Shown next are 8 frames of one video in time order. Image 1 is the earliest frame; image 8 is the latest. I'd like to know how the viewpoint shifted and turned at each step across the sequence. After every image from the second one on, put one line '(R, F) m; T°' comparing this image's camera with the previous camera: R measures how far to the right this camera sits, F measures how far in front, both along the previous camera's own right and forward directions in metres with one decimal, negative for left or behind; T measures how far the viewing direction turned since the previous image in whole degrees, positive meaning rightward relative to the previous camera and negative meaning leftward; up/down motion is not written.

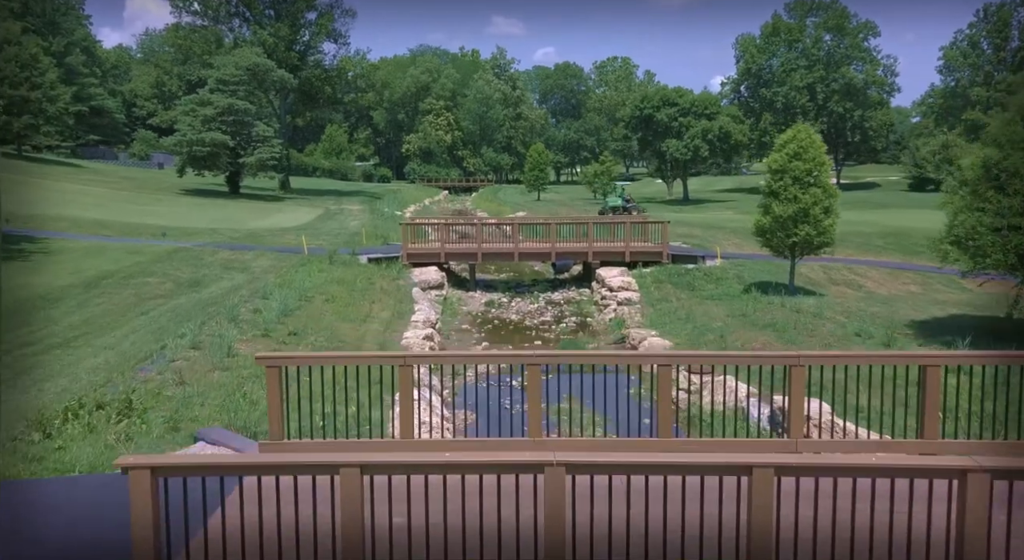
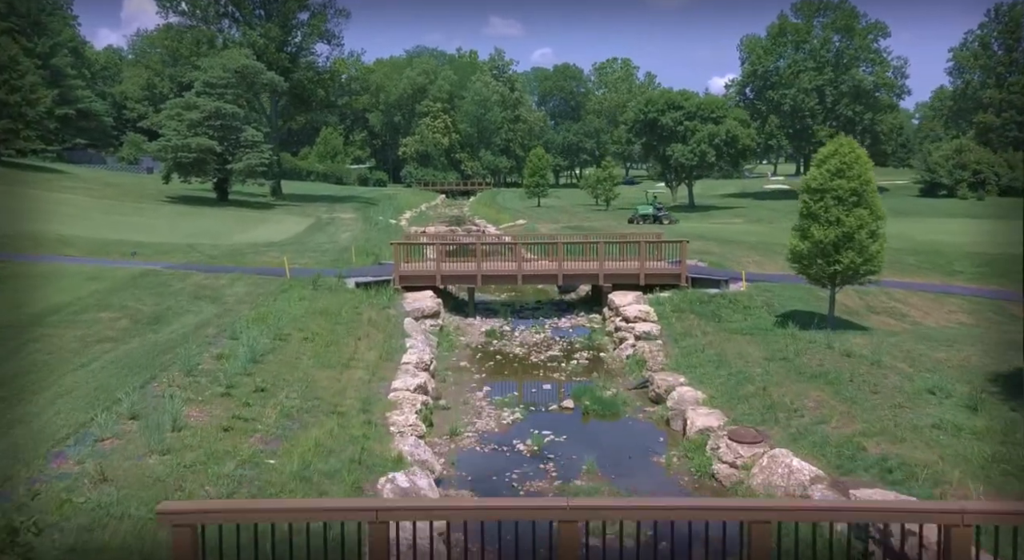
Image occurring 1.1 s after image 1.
(-0.1, +2.0) m; 0°
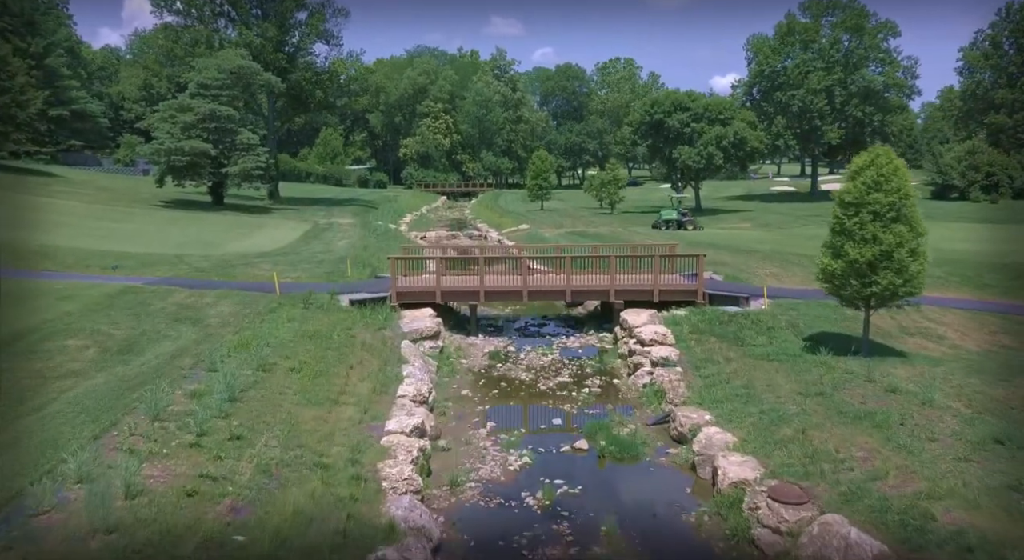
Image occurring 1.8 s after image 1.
(-0.1, +1.3) m; 0°
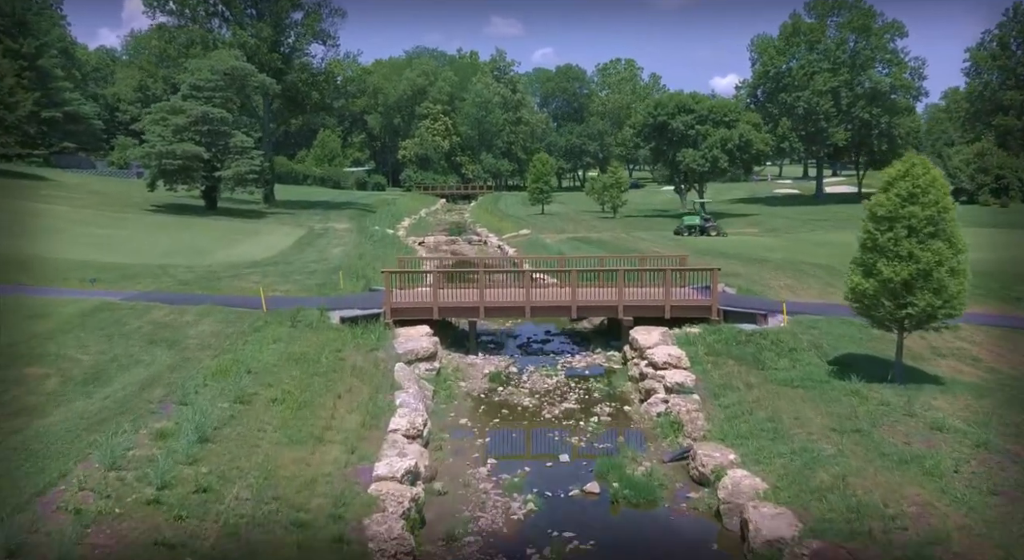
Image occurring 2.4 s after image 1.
(-0.1, +1.2) m; 0°
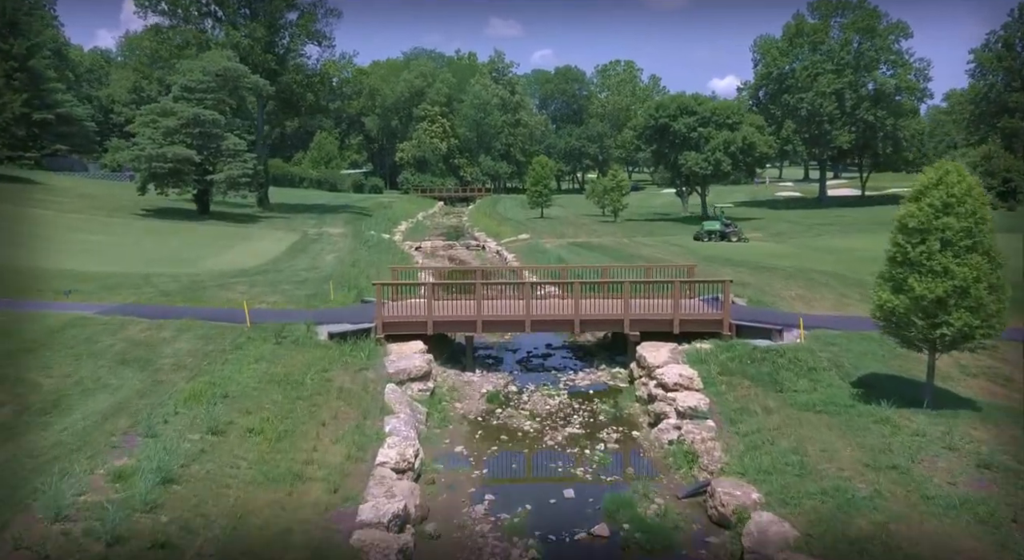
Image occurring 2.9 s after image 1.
(0.0, +1.0) m; 0°
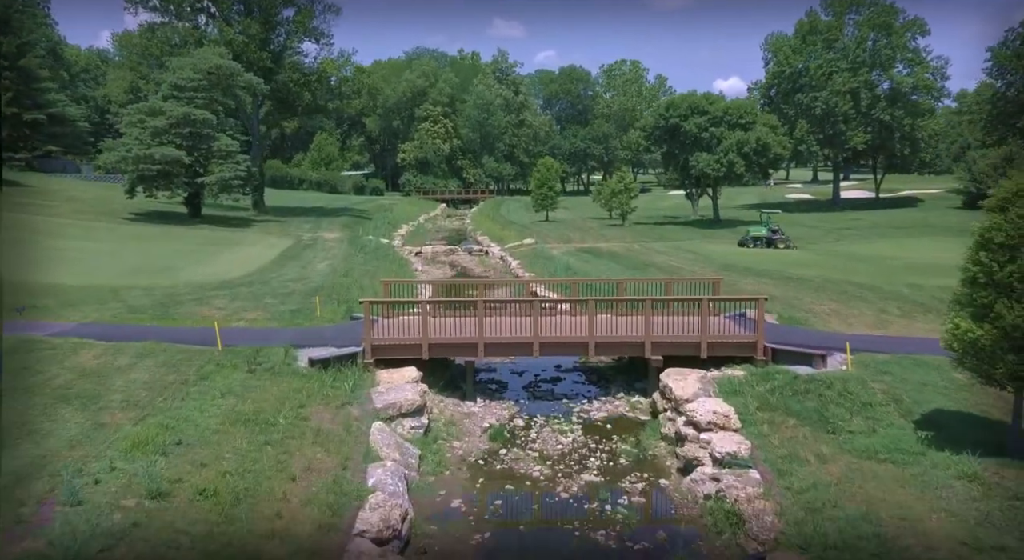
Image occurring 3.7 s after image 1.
(-0.1, +2.0) m; 0°
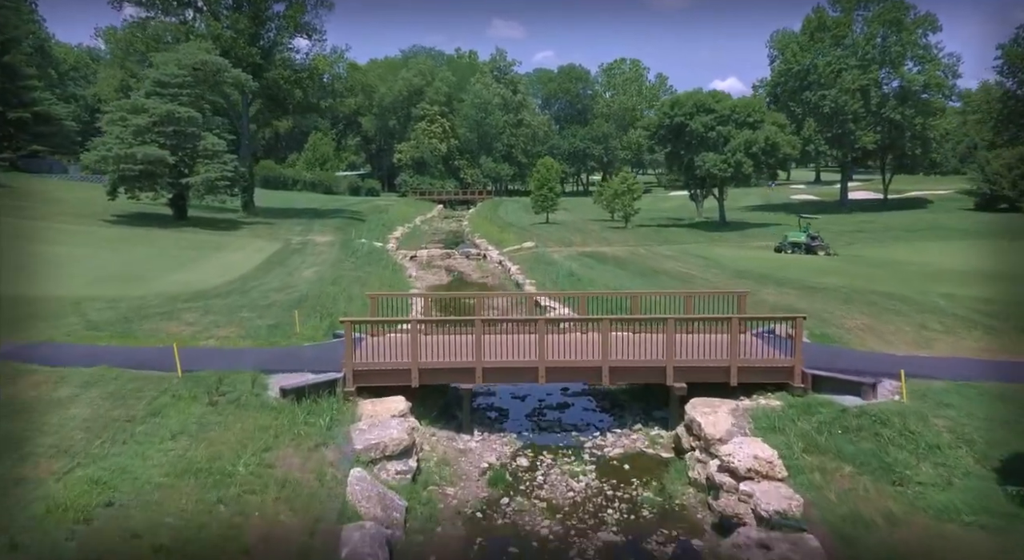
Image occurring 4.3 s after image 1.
(-0.1, +1.9) m; 0°
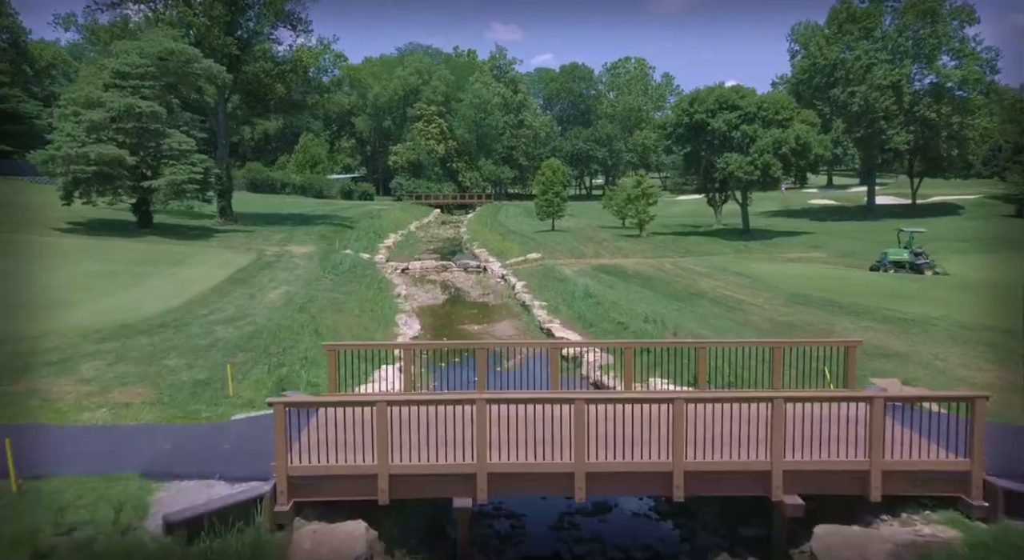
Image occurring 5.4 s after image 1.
(-0.3, +4.6) m; 0°
